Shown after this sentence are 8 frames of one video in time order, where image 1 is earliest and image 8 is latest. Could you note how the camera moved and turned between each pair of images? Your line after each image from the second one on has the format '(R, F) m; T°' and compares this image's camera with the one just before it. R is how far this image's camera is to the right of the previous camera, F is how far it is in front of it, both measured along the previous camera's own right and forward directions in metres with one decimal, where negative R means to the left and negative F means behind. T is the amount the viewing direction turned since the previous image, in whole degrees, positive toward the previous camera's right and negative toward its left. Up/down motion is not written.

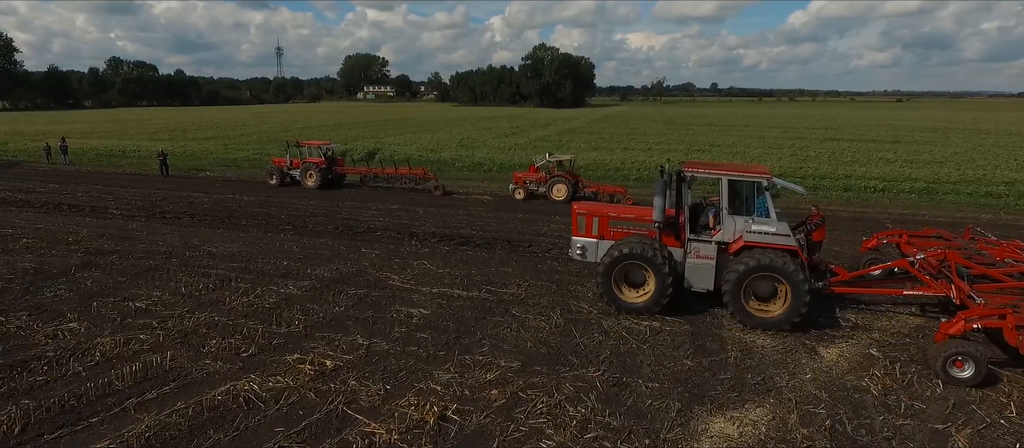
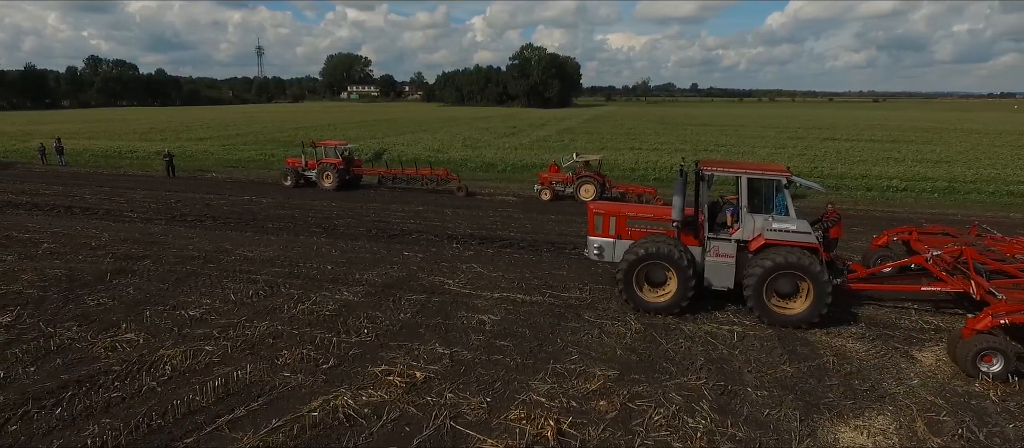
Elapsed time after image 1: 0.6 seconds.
(-1.1, +0.3) m; +2°
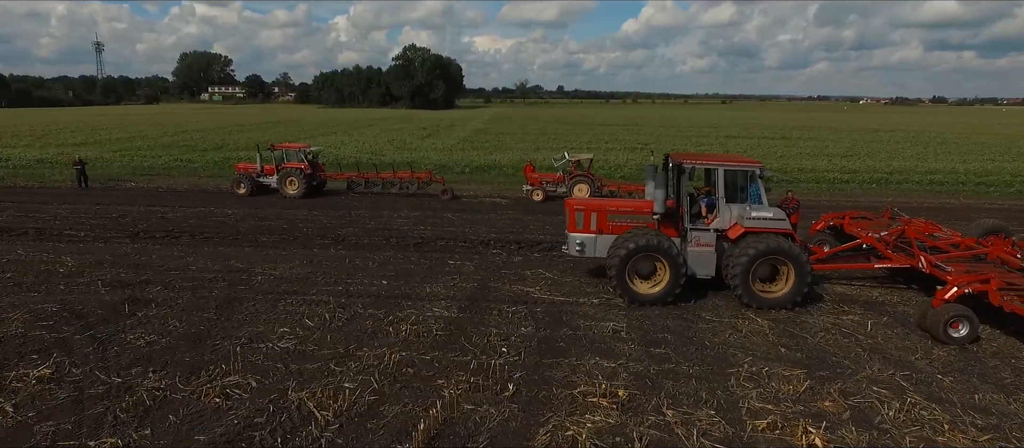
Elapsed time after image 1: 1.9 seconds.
(-2.8, +0.8) m; +12°
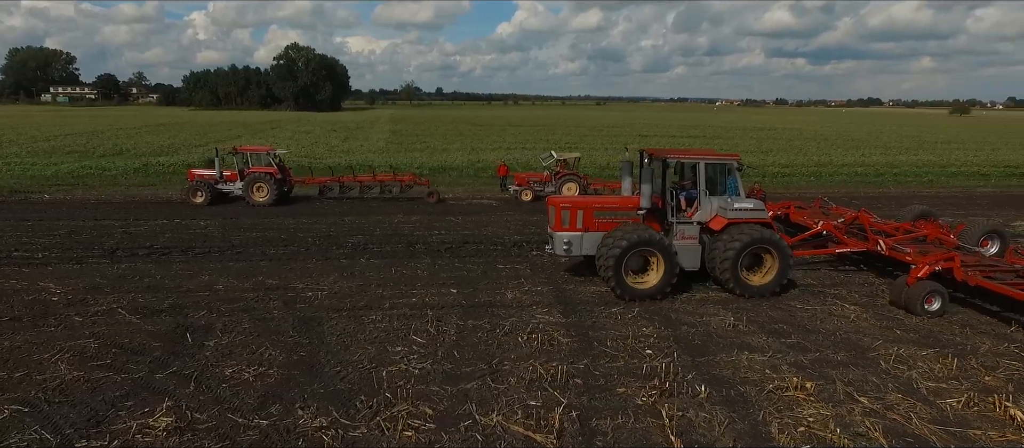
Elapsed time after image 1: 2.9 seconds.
(-2.5, +0.6) m; +11°
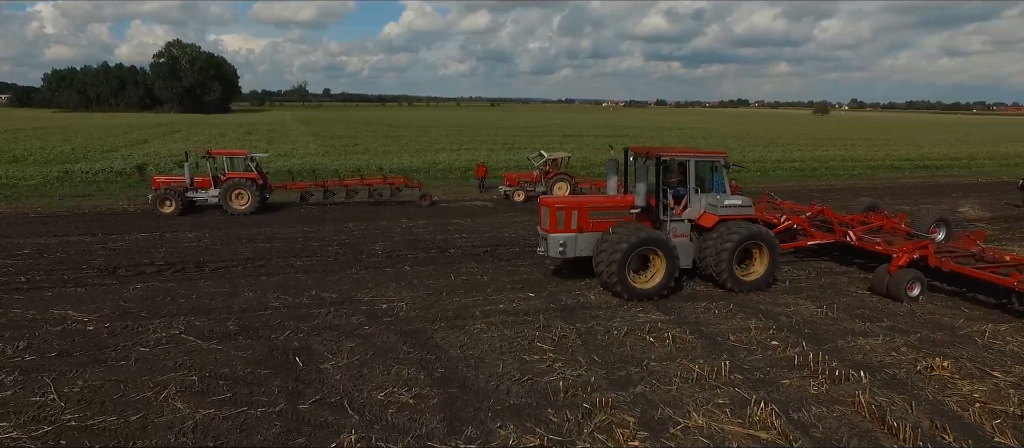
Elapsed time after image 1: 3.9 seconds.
(-2.3, +0.4) m; +10°
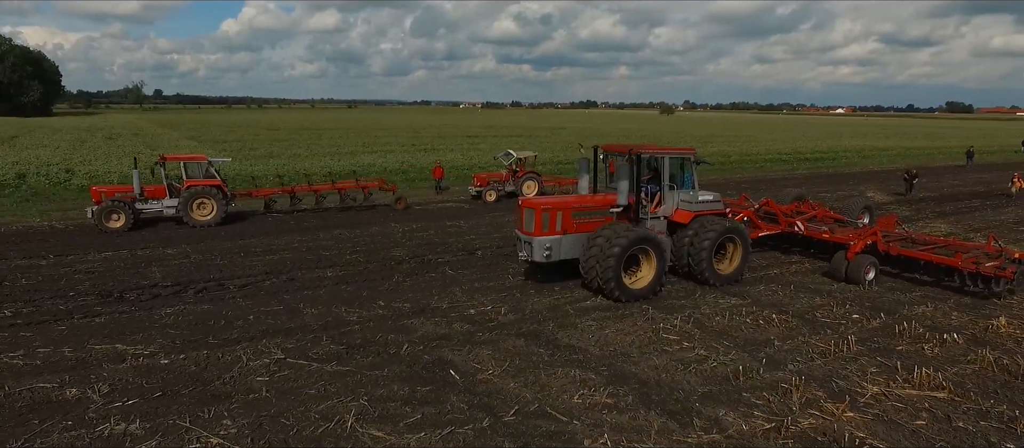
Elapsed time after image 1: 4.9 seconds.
(-2.6, +0.4) m; +13°
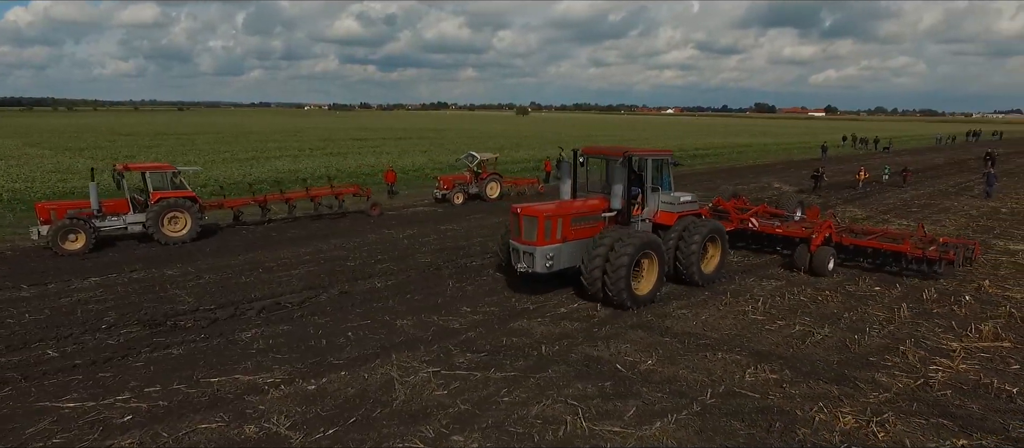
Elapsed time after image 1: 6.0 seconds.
(-2.6, +0.2) m; +13°
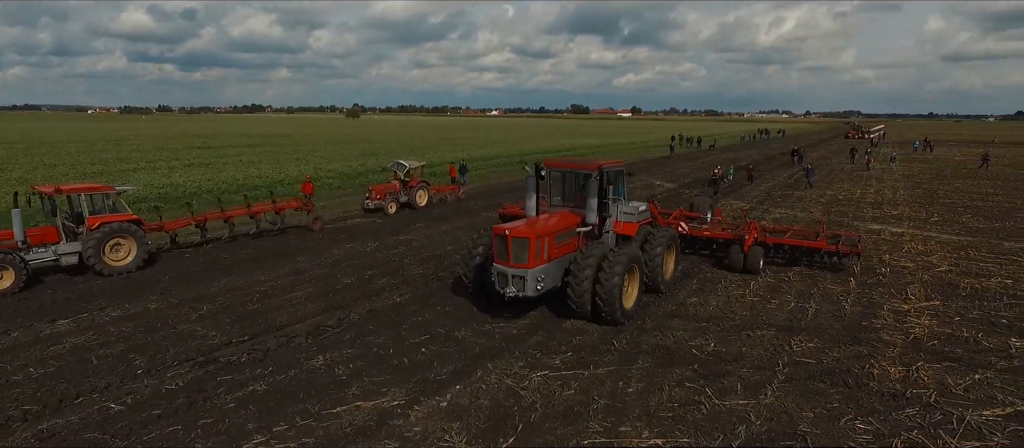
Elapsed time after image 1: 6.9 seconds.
(-2.4, 0.0) m; +16°
